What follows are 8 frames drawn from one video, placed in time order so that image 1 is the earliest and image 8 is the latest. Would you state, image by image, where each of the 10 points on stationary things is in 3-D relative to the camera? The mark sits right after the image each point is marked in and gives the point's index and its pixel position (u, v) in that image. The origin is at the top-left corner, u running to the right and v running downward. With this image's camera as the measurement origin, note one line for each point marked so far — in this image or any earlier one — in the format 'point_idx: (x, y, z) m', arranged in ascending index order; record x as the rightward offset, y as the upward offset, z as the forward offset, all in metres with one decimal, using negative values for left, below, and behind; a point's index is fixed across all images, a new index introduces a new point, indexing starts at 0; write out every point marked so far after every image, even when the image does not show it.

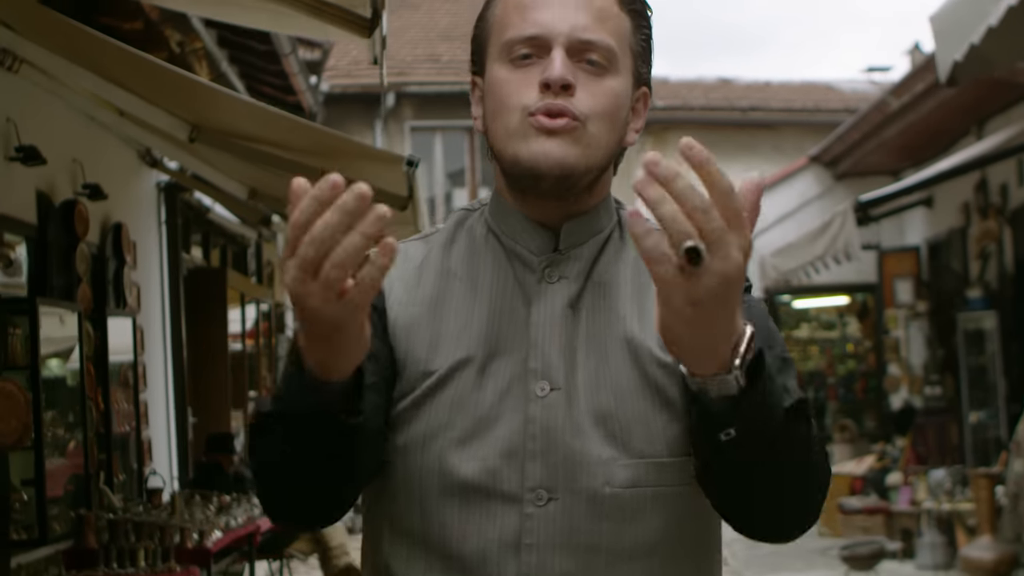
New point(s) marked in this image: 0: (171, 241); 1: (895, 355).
0: (-2.0, +0.3, +7.5) m
1: (+3.1, -0.5, +10.7) m
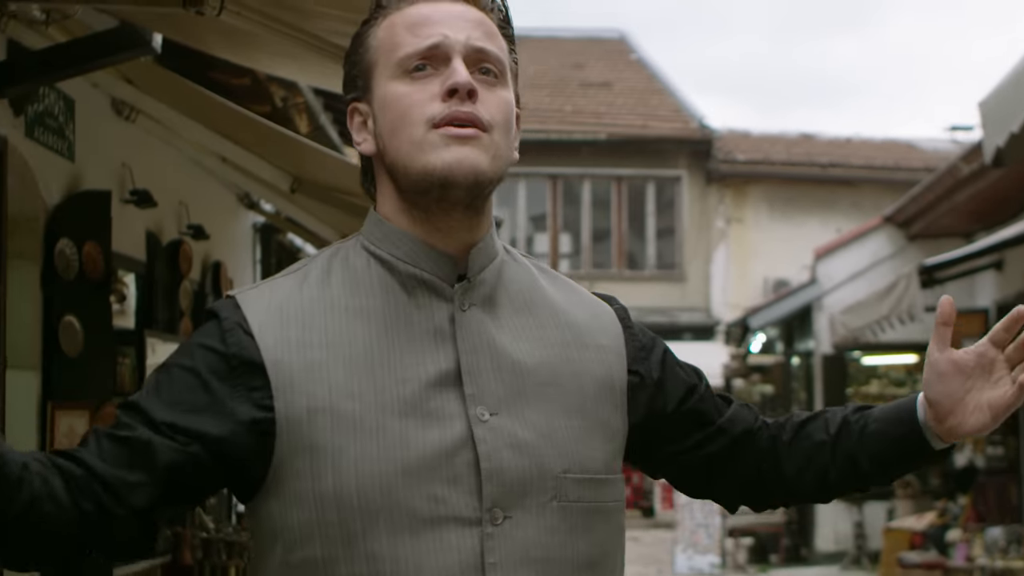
0: (-1.5, +0.1, +8.0) m
1: (+3.7, -1.0, +10.8) m
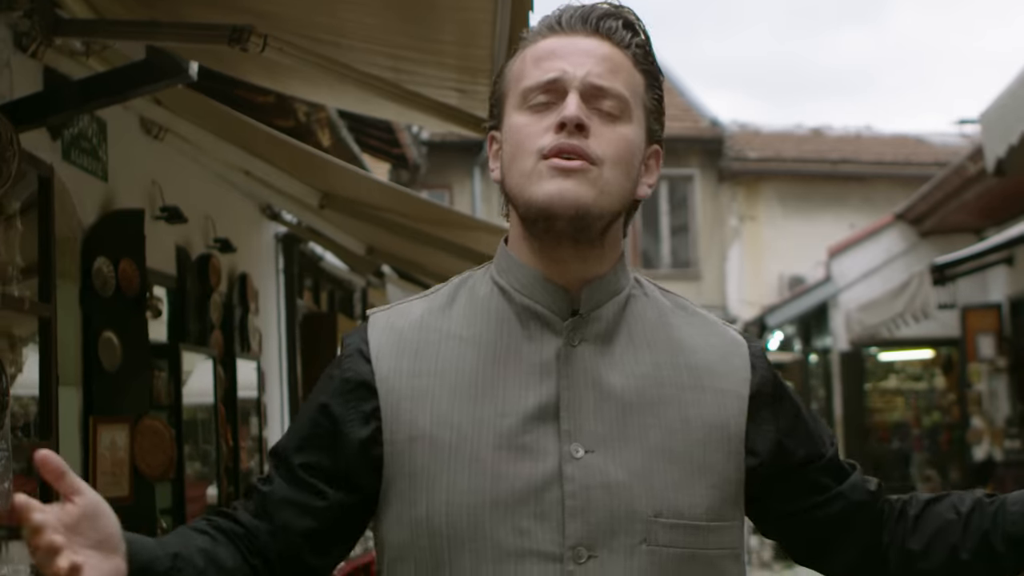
0: (-1.4, 0.0, +8.1) m
1: (+3.8, -1.0, +10.9) m
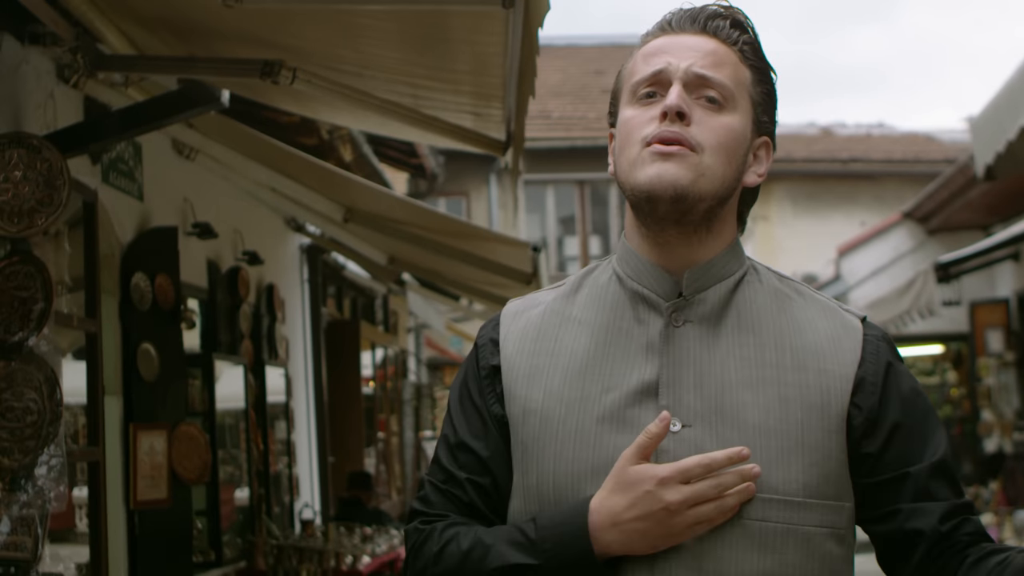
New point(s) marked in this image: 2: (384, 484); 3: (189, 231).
0: (-1.3, -0.1, +8.4) m
1: (+4.0, -1.0, +11.1) m
2: (-1.1, -1.6, +10.8) m
3: (-1.4, +0.3, +5.8) m
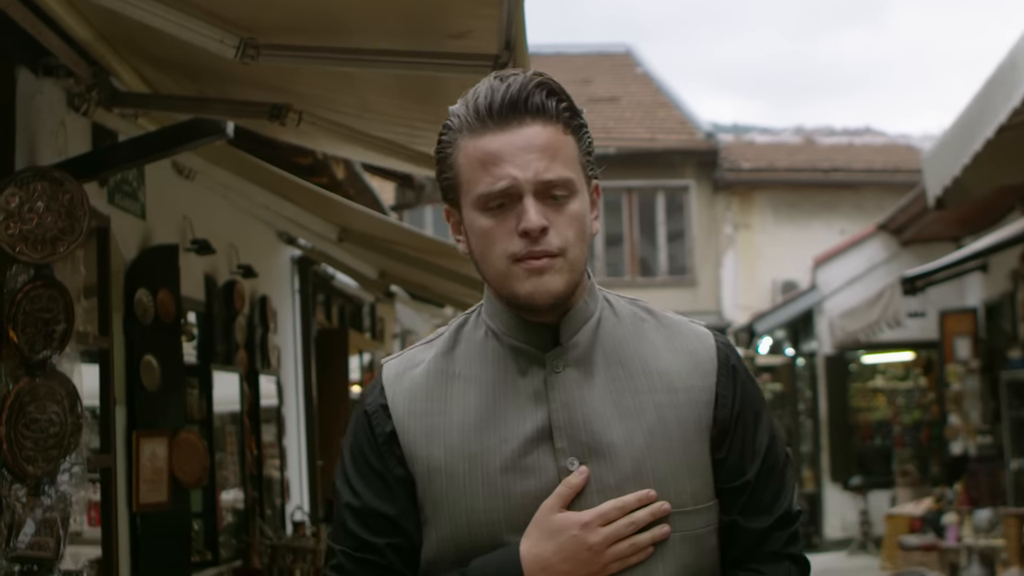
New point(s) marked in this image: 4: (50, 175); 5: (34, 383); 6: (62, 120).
0: (-1.4, -0.1, +8.7) m
1: (+3.9, -1.0, +11.4) m
2: (-1.2, -1.7, +11.1) m
3: (-1.5, +0.2, +6.2) m
4: (-1.4, +0.3, +4.0) m
5: (-1.4, -0.3, +3.9) m
6: (-1.6, +0.6, +4.6) m
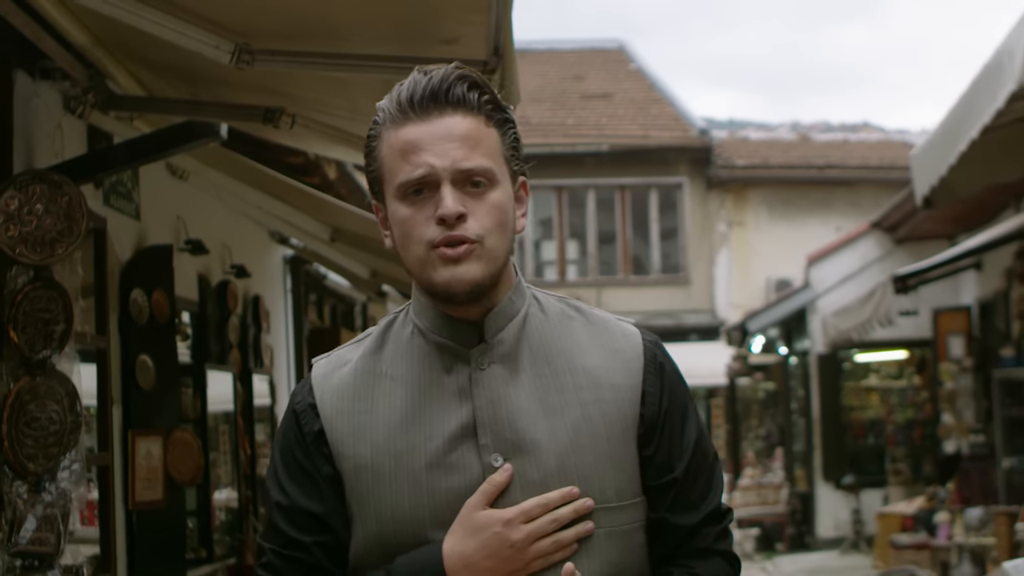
0: (-1.4, -0.1, +8.8) m
1: (+3.8, -1.0, +11.5) m
2: (-1.2, -1.7, +11.2) m
3: (-1.5, +0.2, +6.2) m
4: (-1.4, +0.3, +4.0) m
5: (-1.4, -0.3, +3.9) m
6: (-1.6, +0.6, +4.6) m
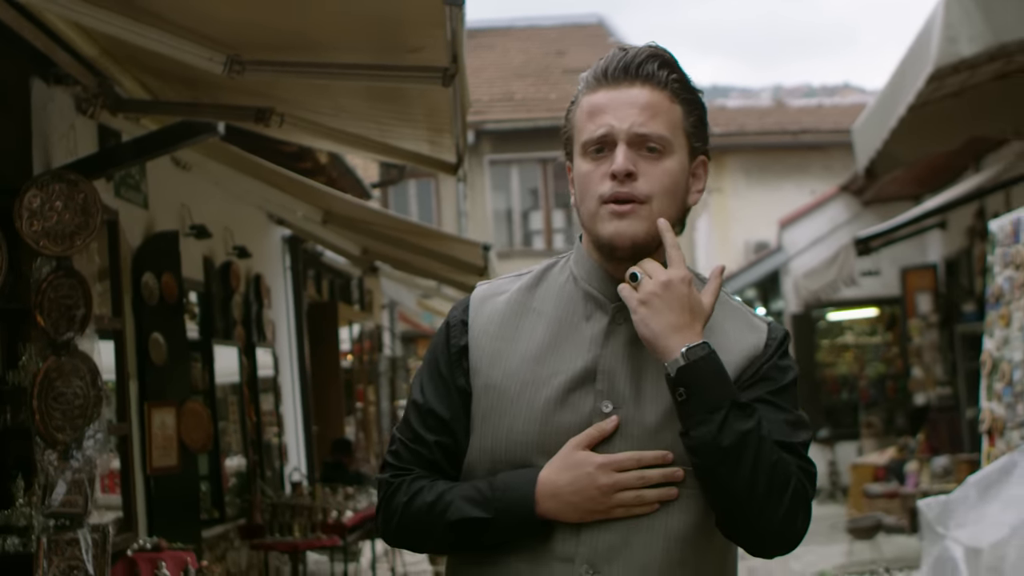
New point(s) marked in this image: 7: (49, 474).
0: (-1.5, +0.1, +9.3) m
1: (+3.7, -0.6, +12.0) m
2: (-1.3, -1.4, +11.7) m
3: (-1.6, +0.3, +6.7) m
4: (-1.5, +0.4, +4.5) m
5: (-1.5, -0.2, +4.4) m
6: (-1.7, +0.6, +5.1) m
7: (-1.5, -0.6, +4.4) m
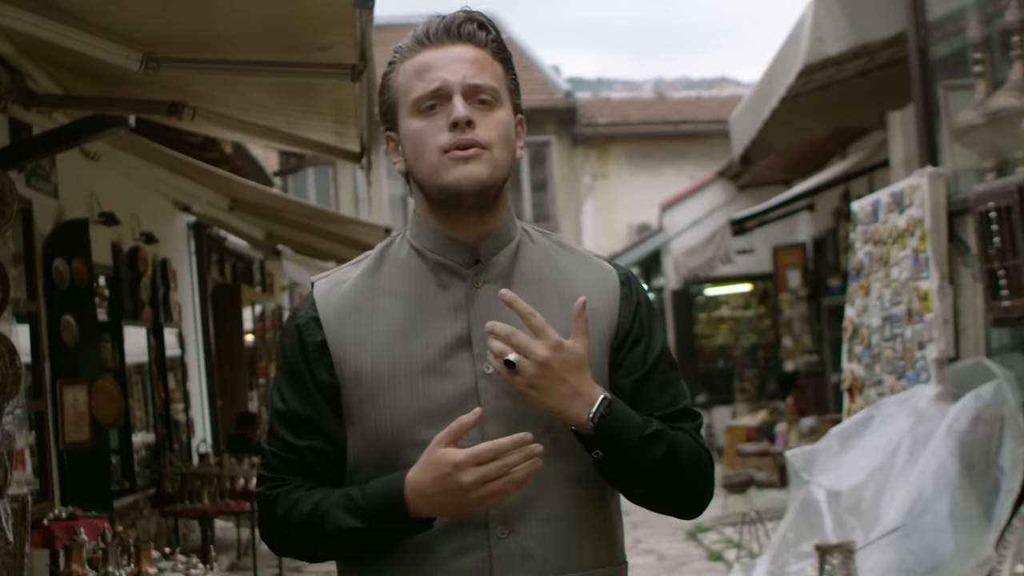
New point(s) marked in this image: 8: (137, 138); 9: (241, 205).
0: (-2.3, +0.1, +9.6) m
1: (+2.7, -0.4, +12.8) m
2: (-2.3, -1.3, +12.1) m
3: (-2.2, +0.4, +7.0) m
4: (-1.9, +0.4, +4.9) m
5: (-1.9, -0.2, +4.8) m
6: (-2.1, +0.7, +5.4) m
7: (-1.9, -0.5, +4.8) m
8: (-1.7, +0.7, +6.1) m
9: (-1.5, +0.5, +7.1) m
